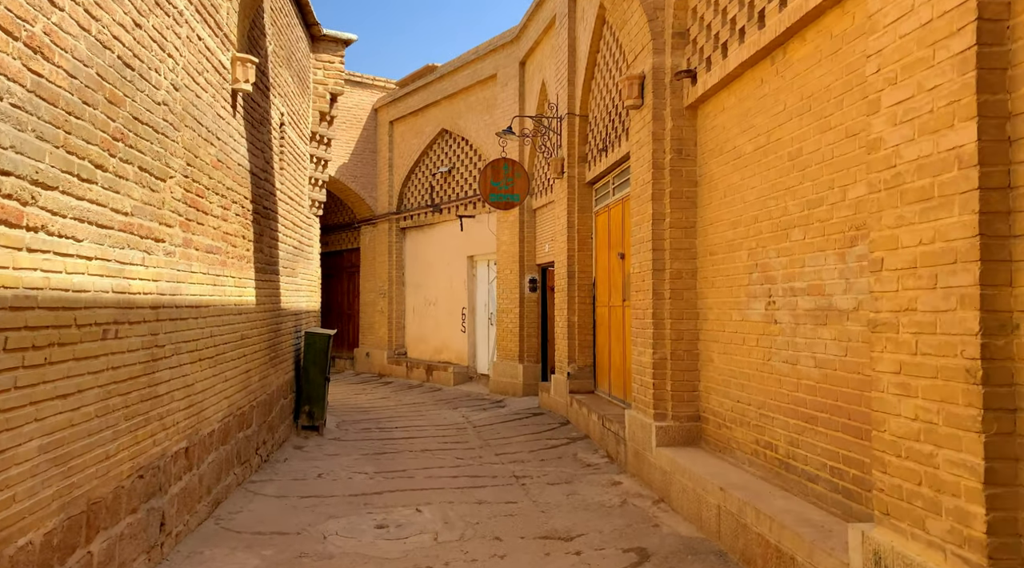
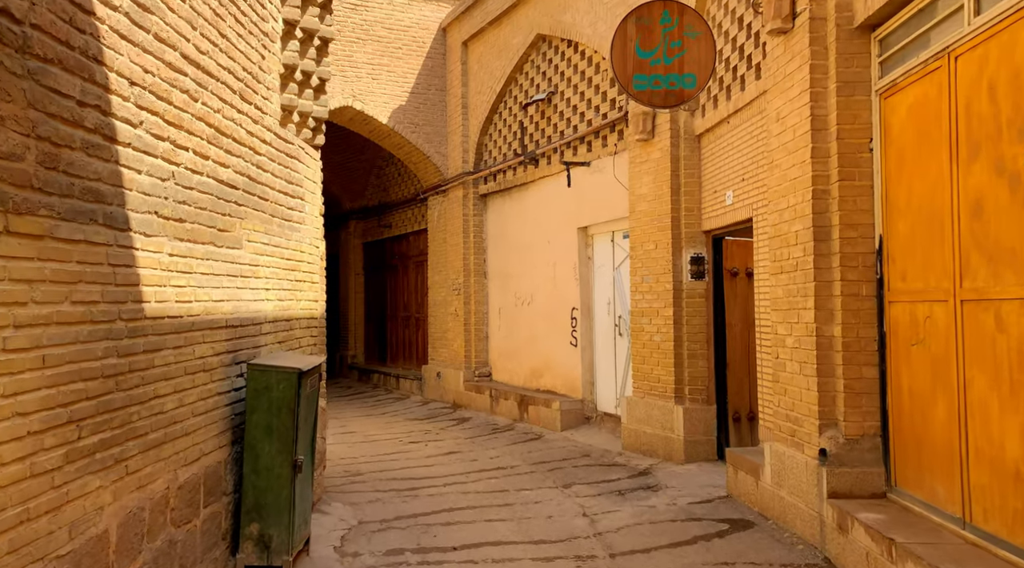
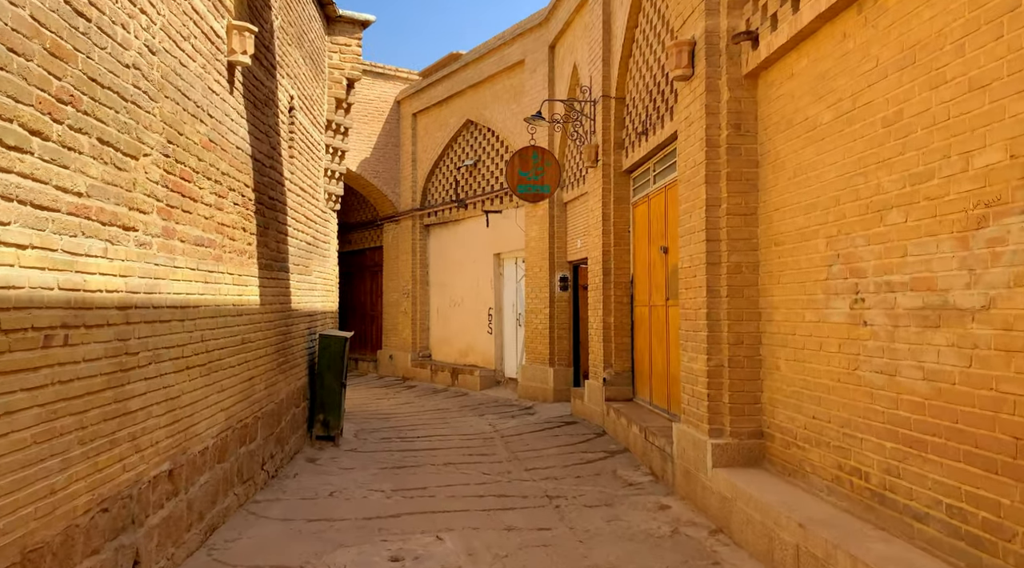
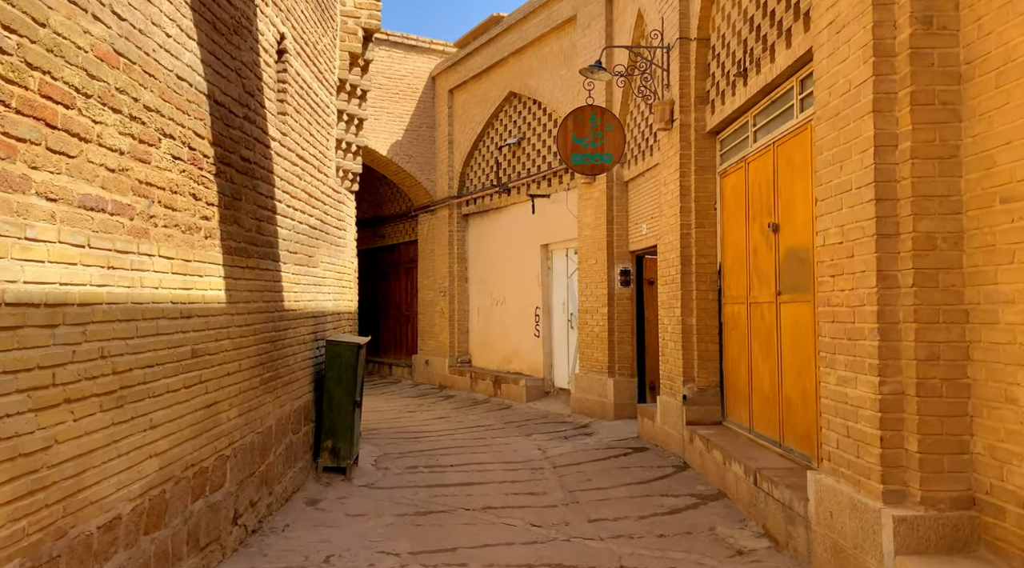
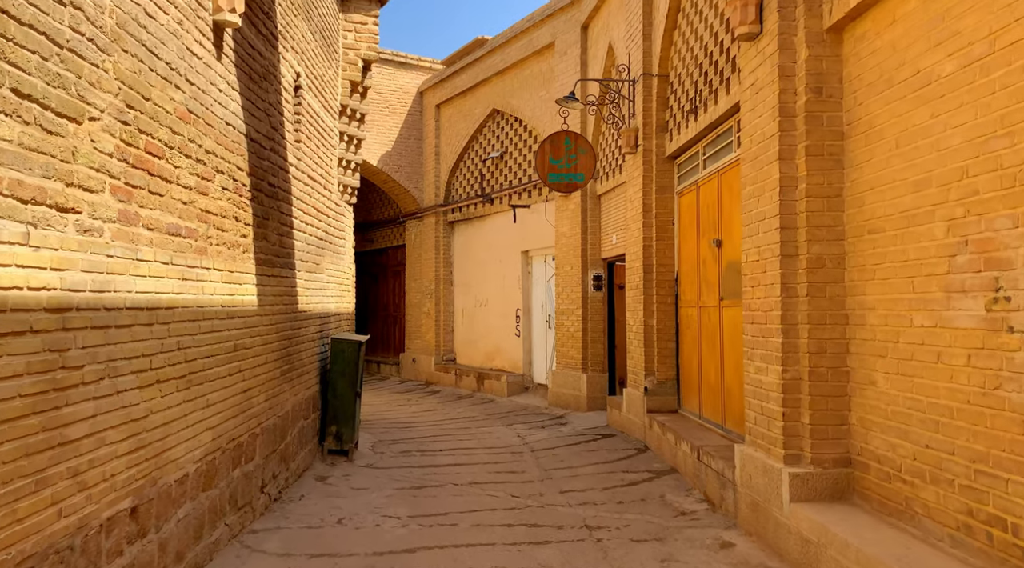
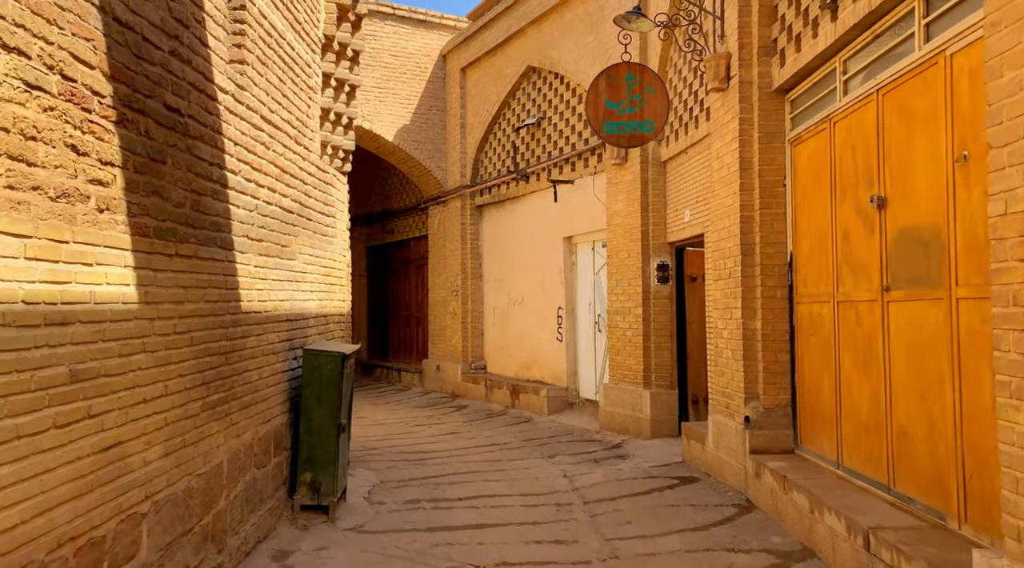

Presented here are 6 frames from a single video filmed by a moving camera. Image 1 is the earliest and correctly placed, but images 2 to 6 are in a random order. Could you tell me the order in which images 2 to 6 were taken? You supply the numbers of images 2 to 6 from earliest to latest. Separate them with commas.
3, 5, 4, 6, 2
